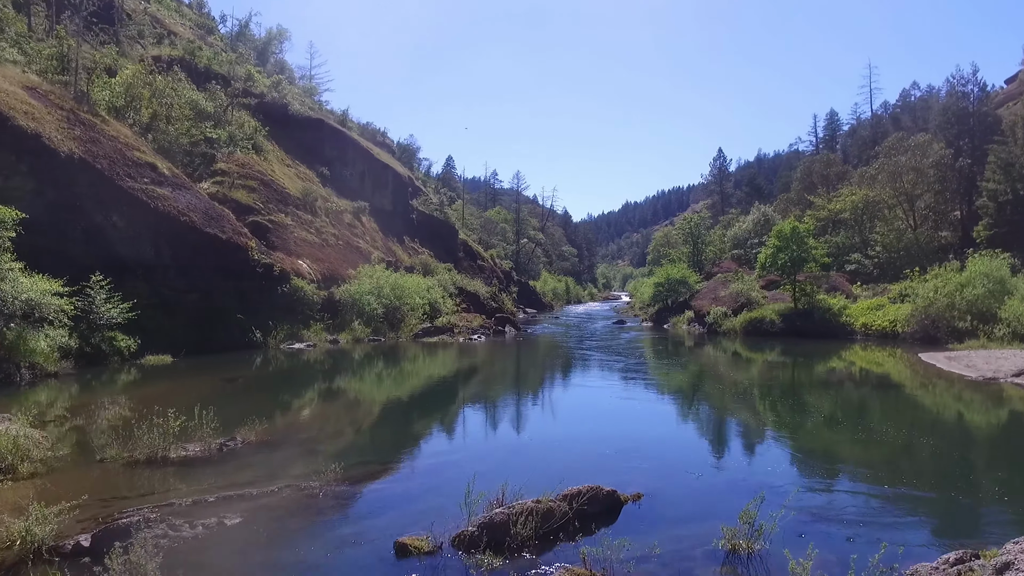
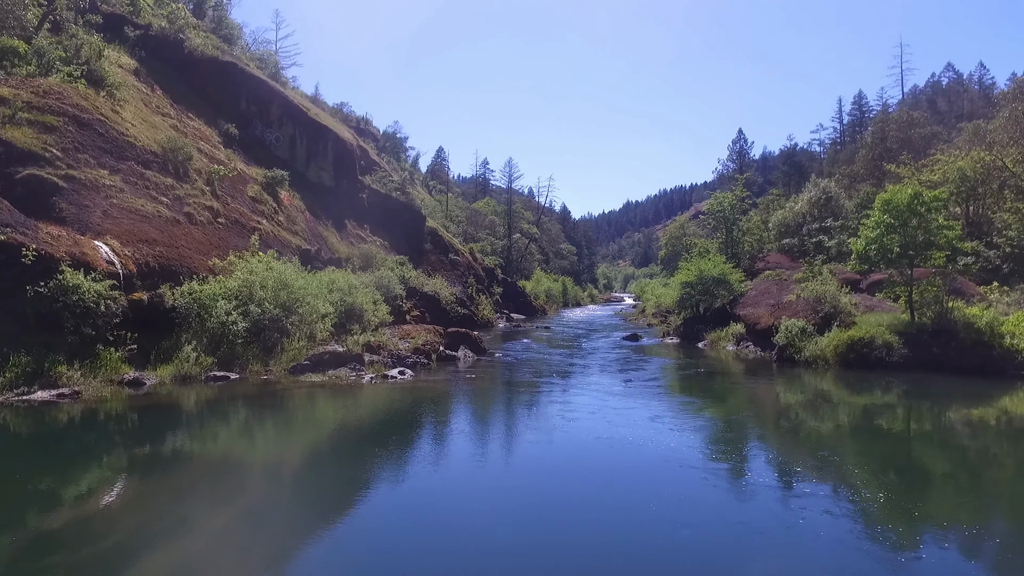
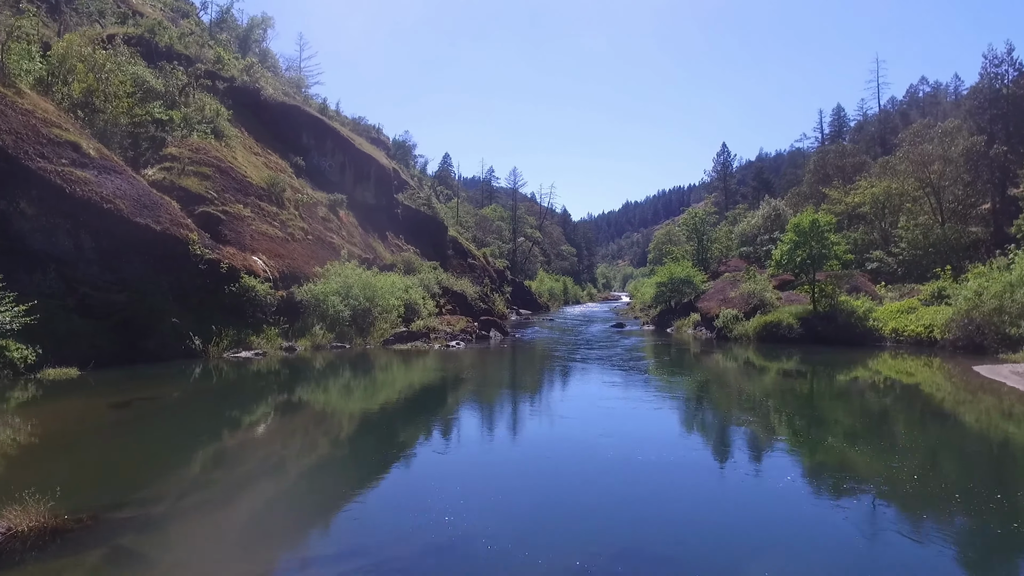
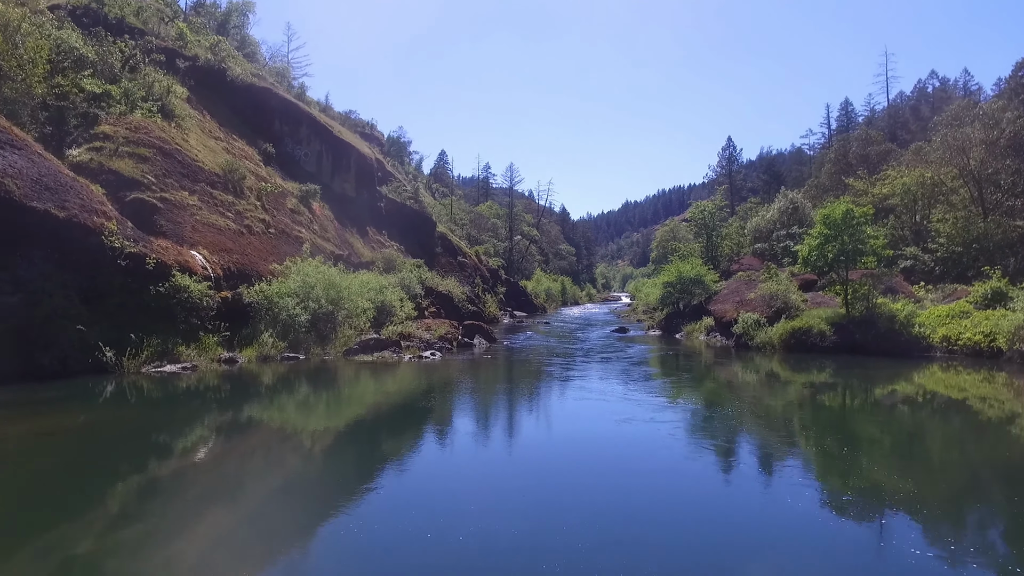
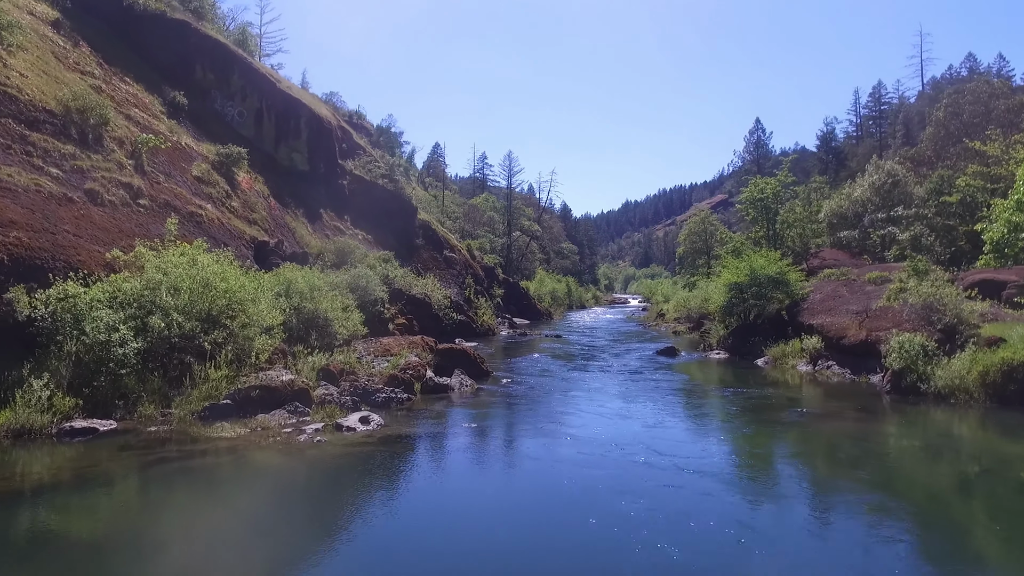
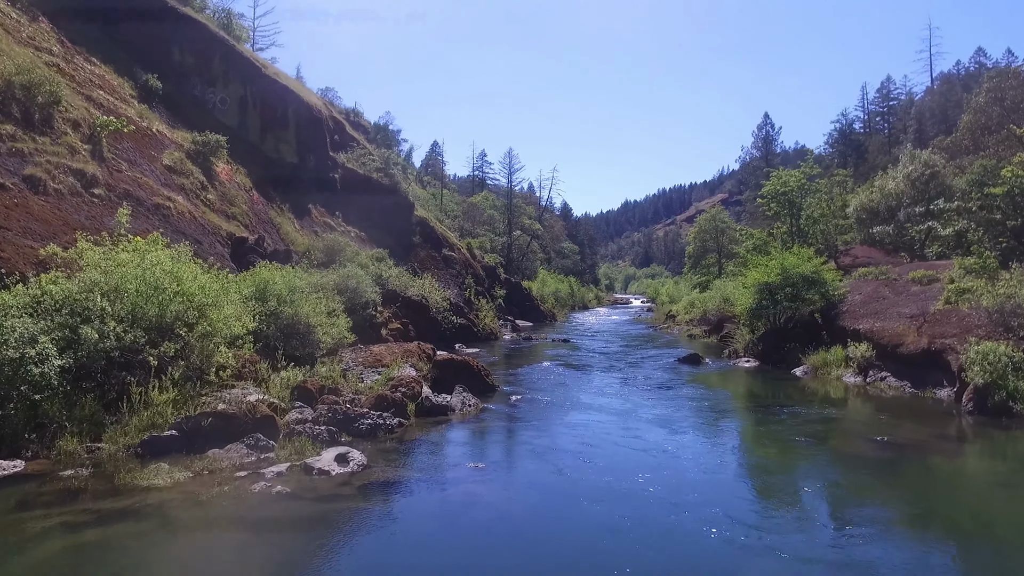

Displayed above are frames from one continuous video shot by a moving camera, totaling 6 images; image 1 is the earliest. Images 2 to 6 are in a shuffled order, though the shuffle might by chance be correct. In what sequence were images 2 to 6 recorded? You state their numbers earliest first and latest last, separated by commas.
3, 4, 2, 5, 6
